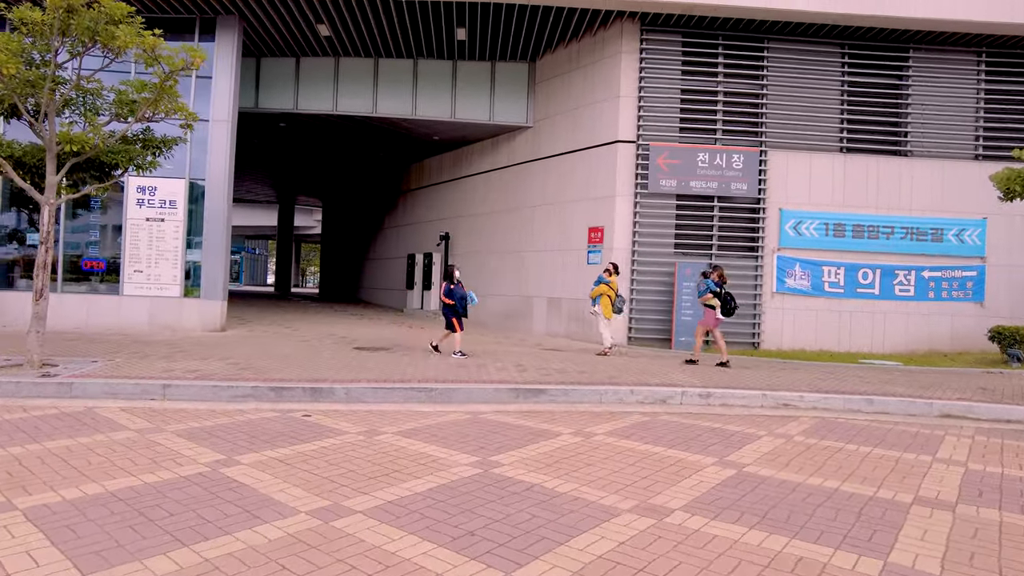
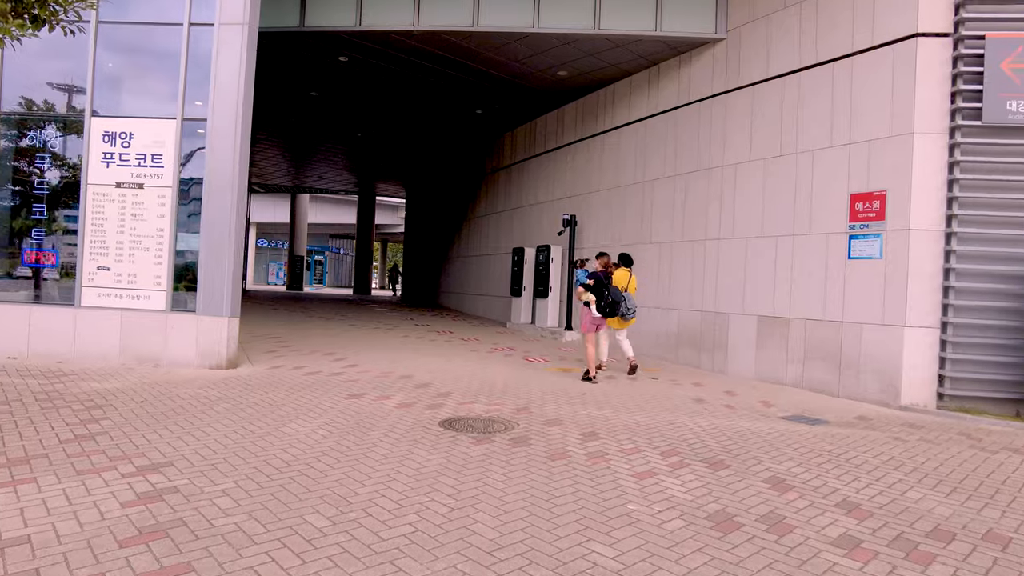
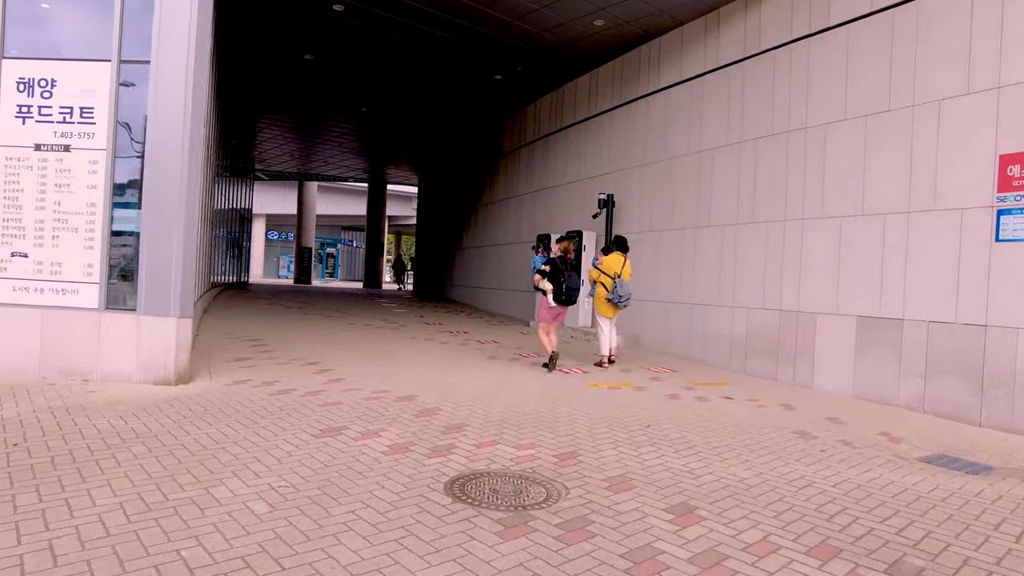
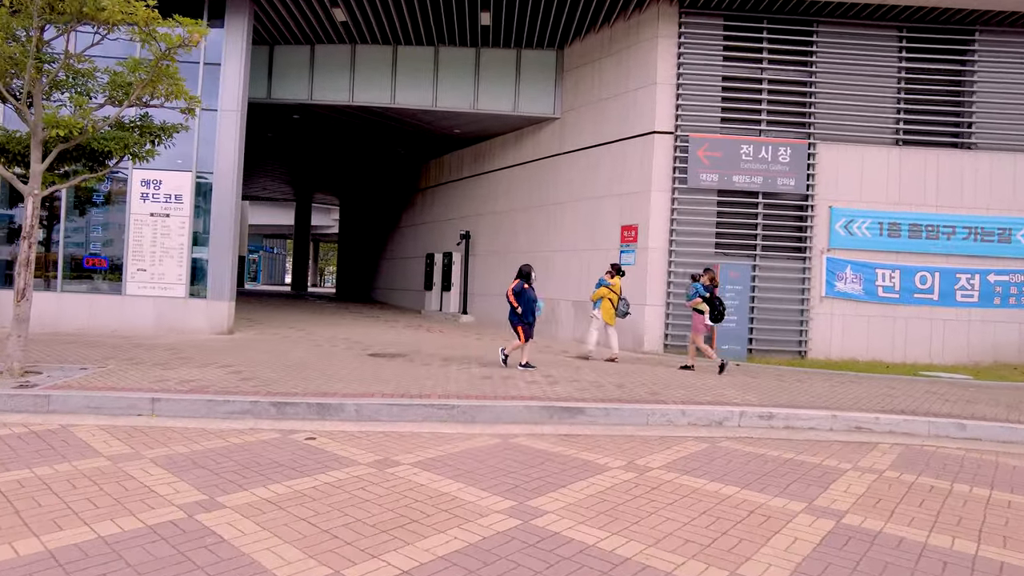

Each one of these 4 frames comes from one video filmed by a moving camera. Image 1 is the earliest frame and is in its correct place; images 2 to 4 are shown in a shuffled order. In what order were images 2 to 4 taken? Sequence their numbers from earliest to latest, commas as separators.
4, 2, 3
